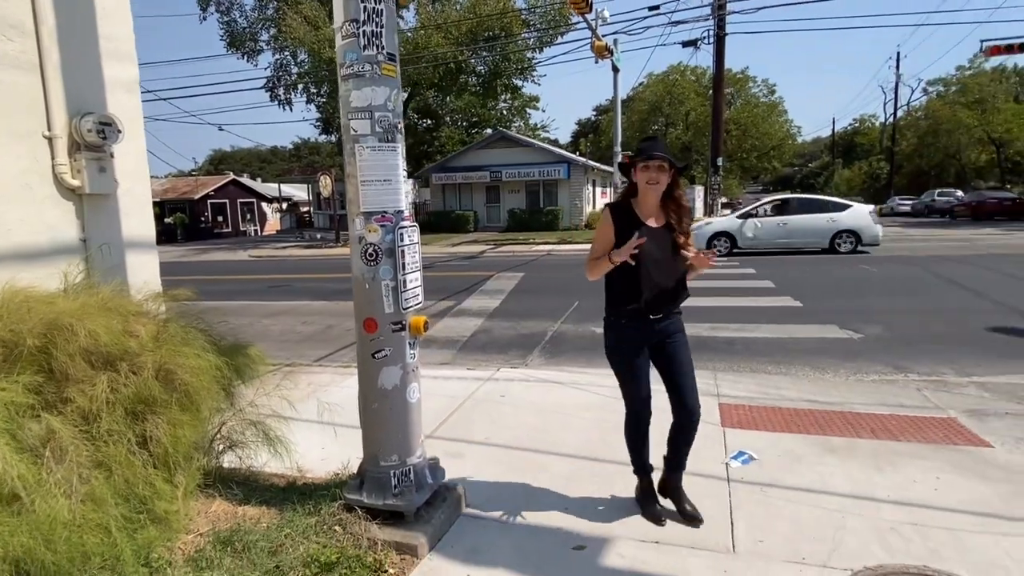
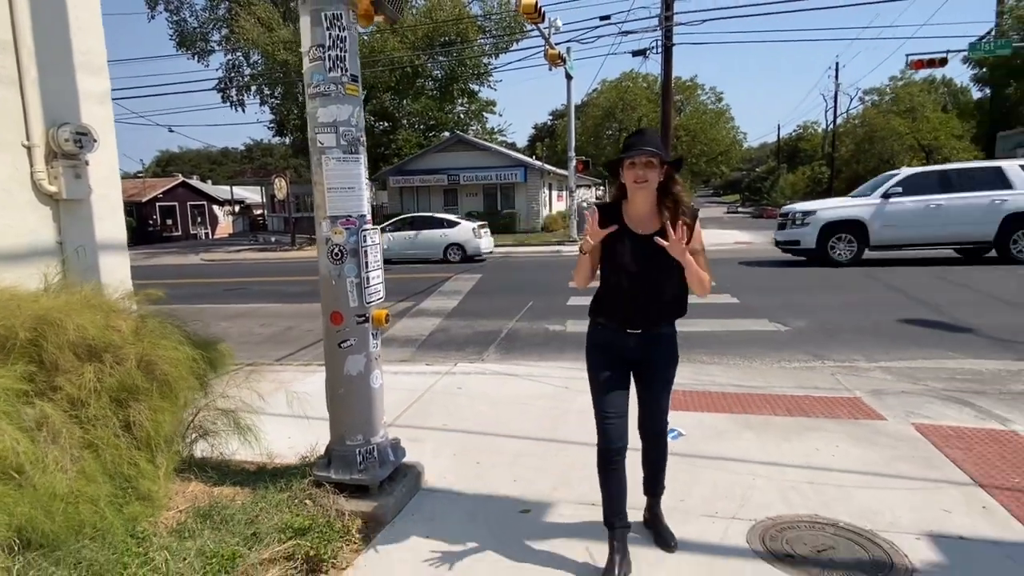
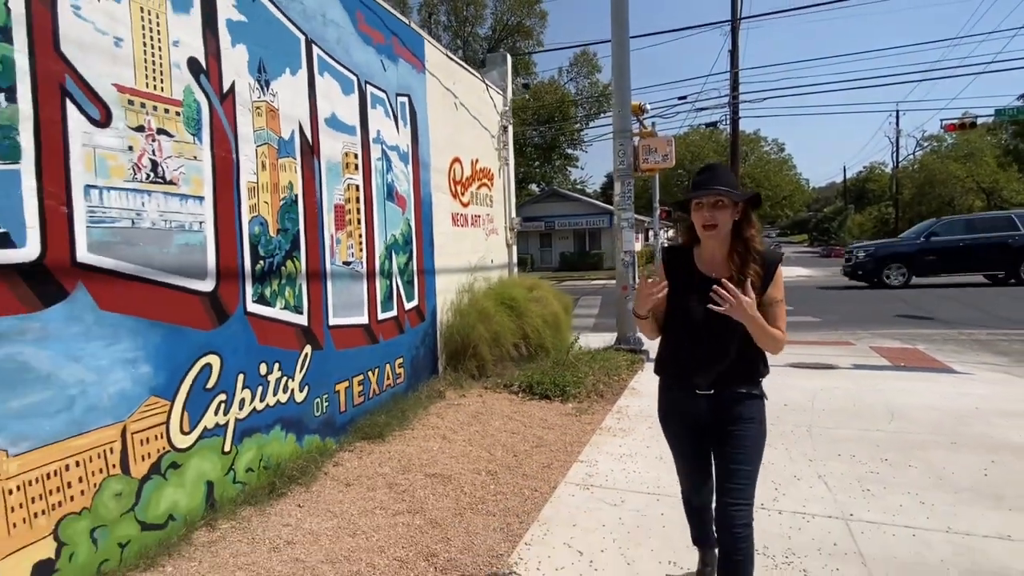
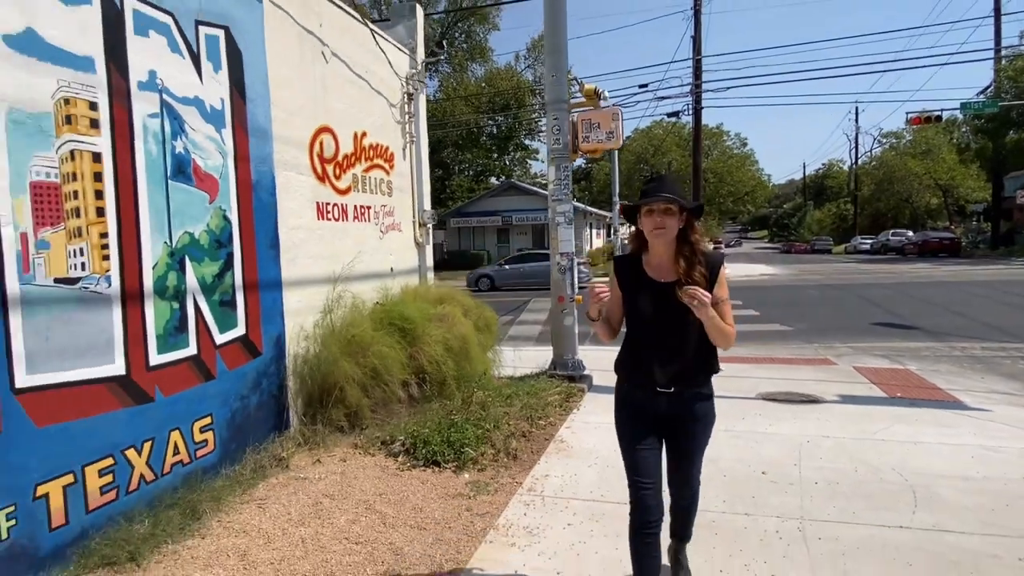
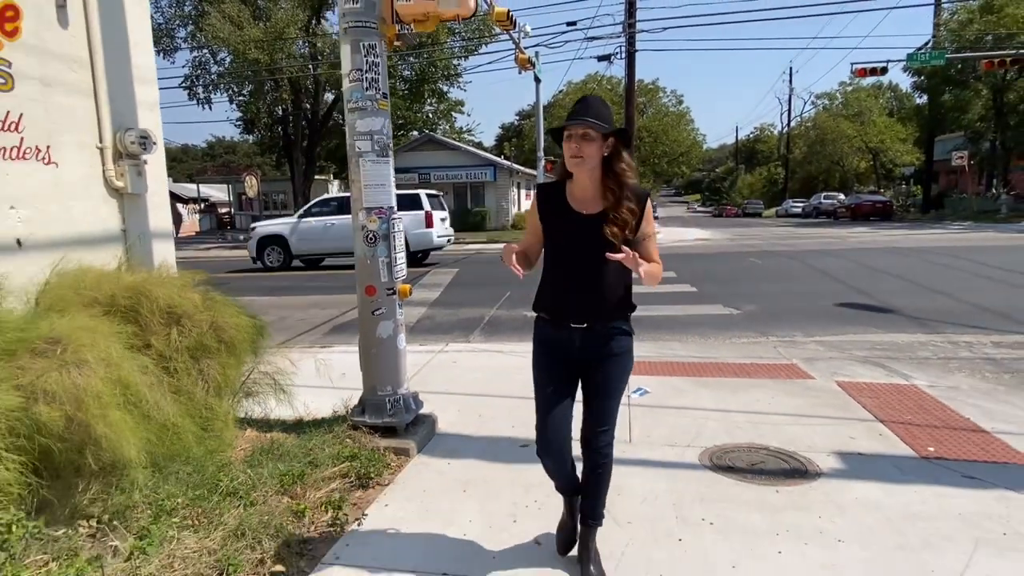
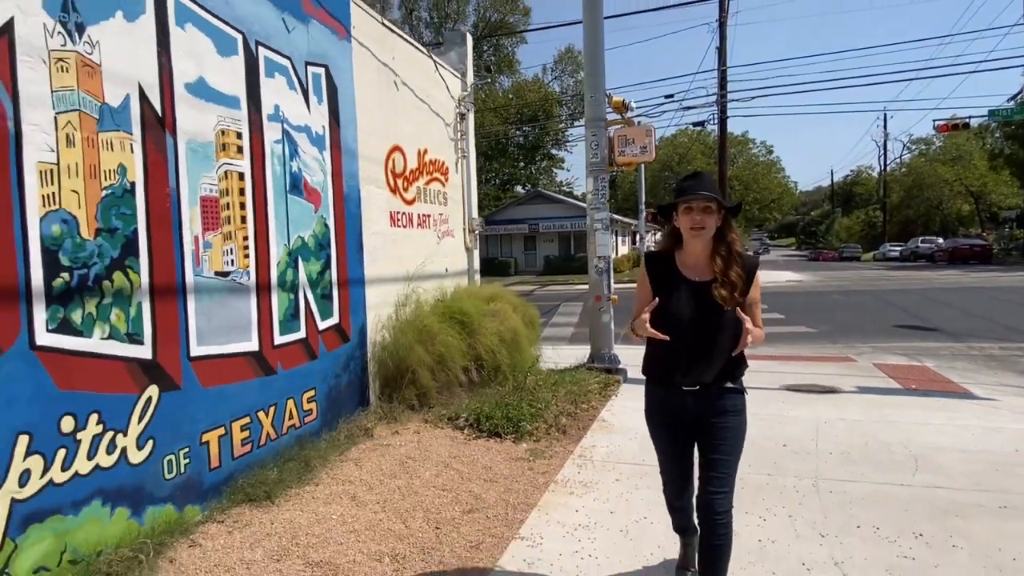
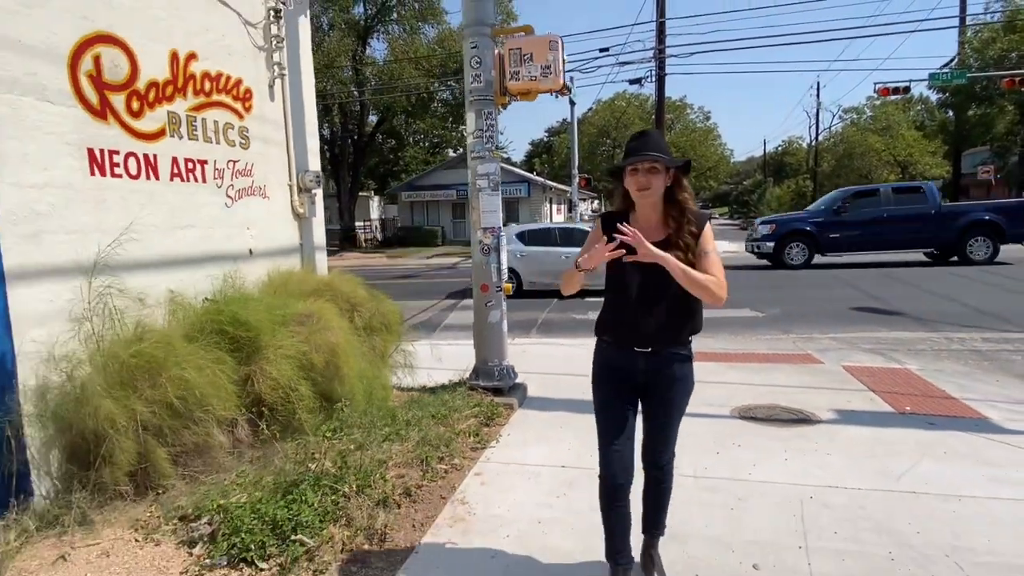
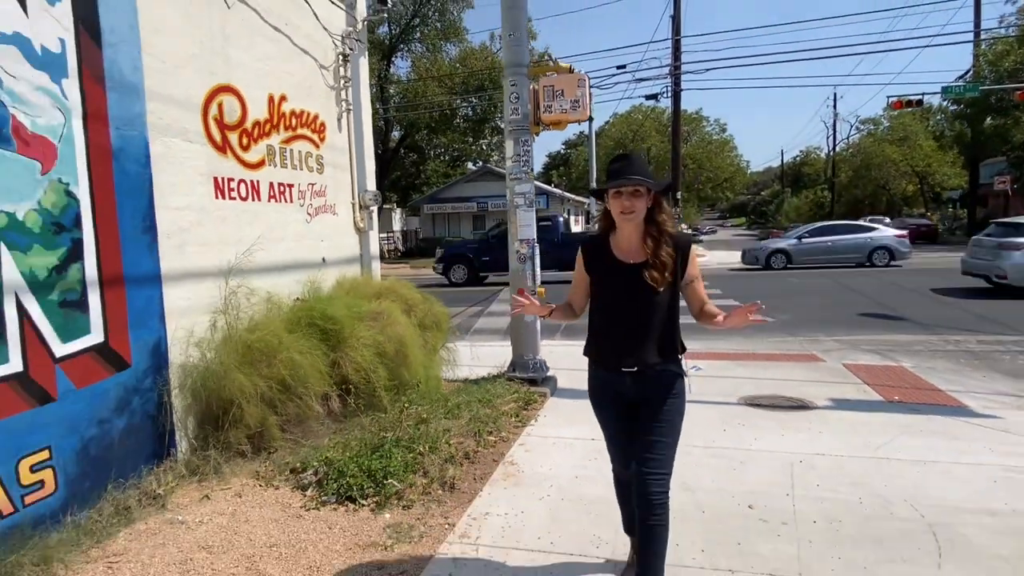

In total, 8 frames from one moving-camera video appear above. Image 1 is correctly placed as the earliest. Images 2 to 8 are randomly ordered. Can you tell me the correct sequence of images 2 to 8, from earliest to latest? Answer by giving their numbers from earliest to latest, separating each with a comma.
2, 5, 7, 8, 4, 6, 3
